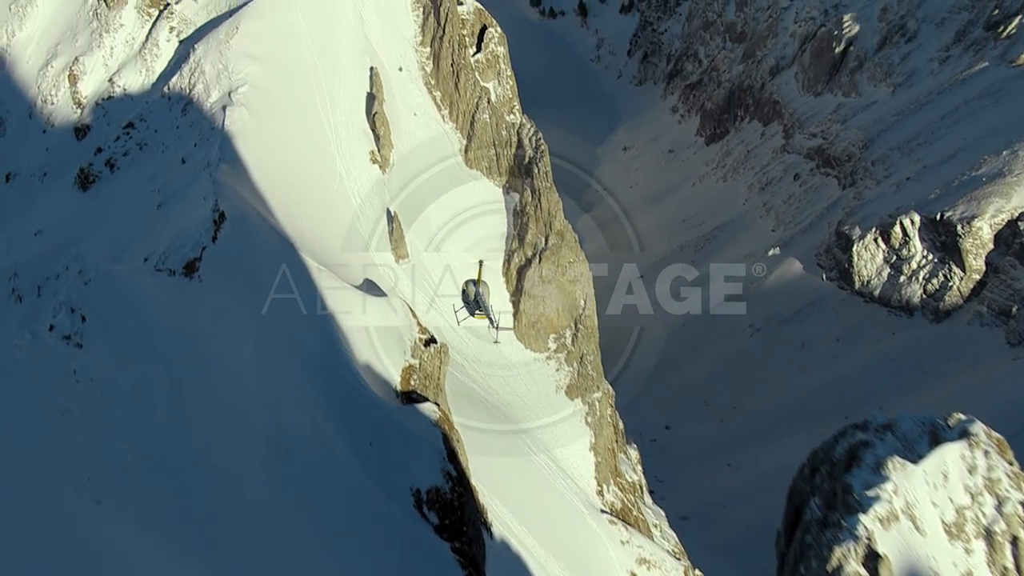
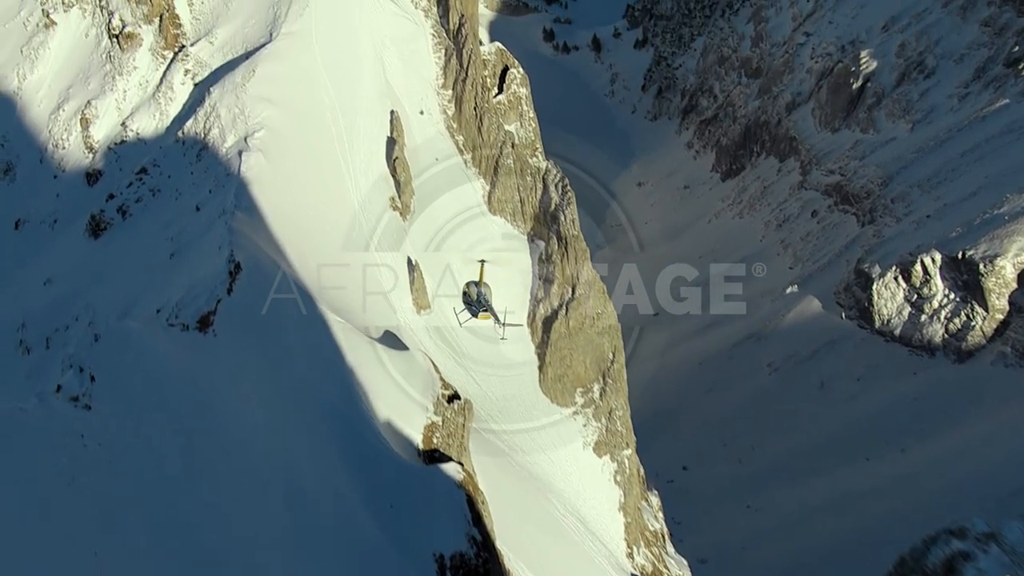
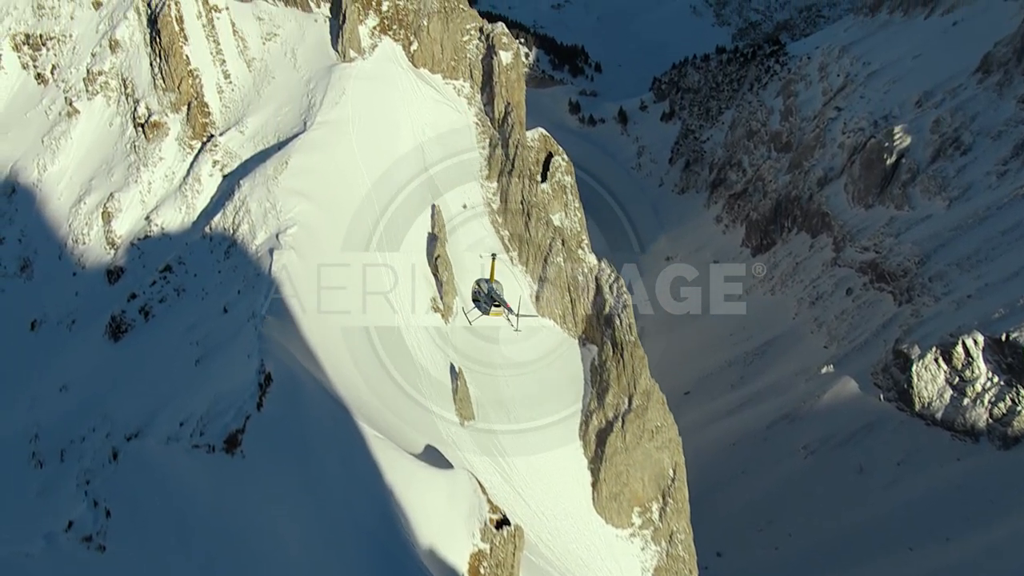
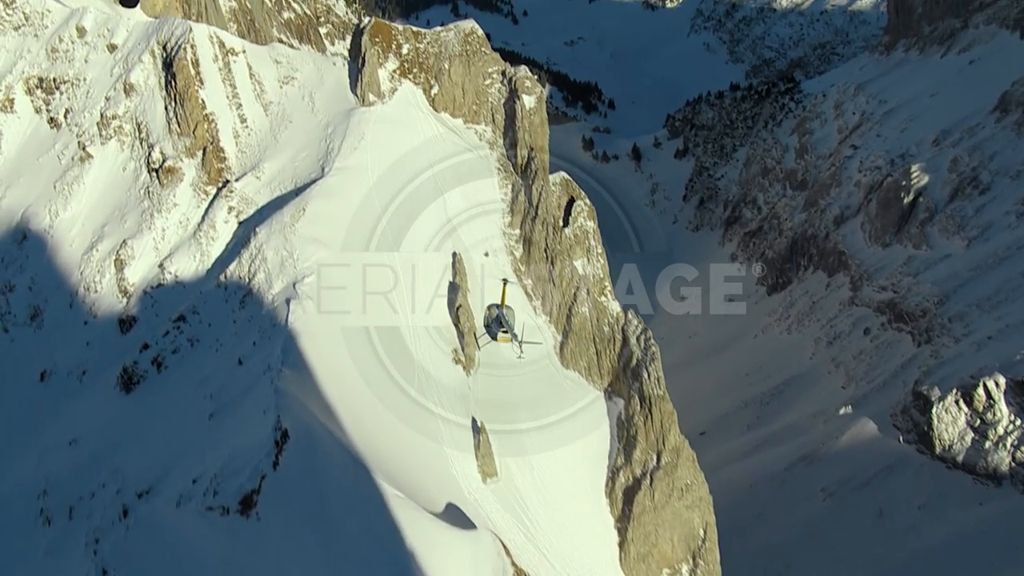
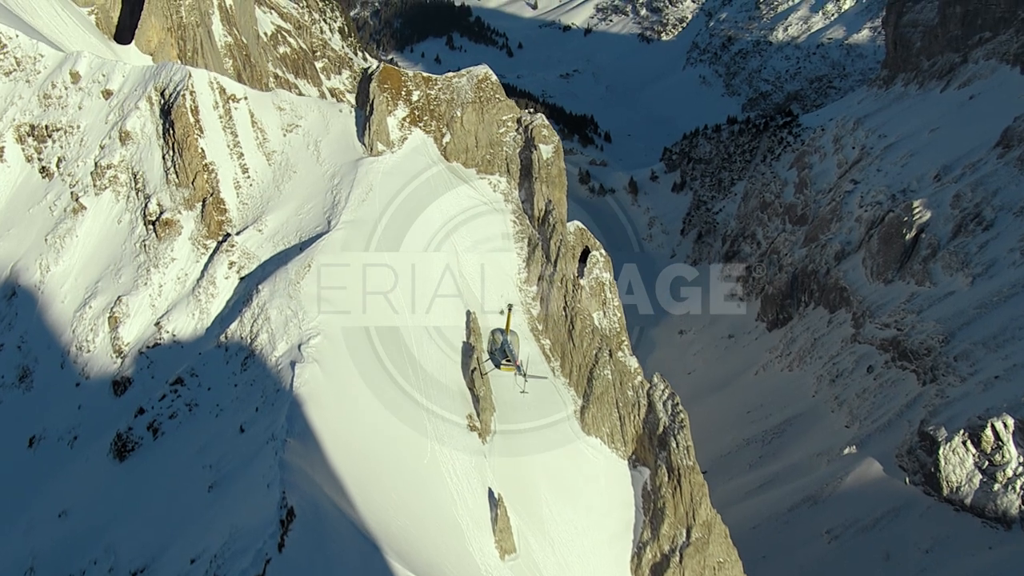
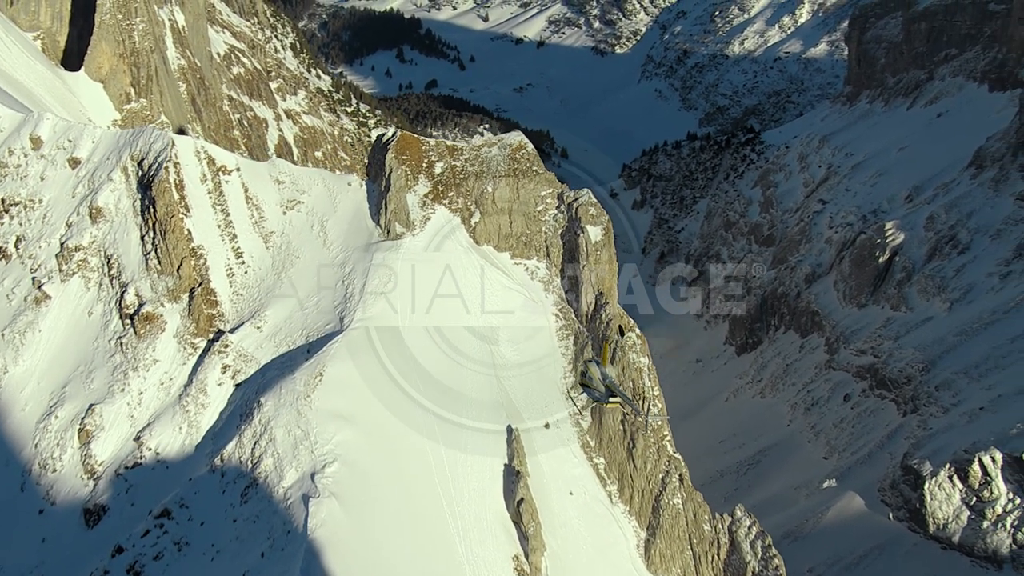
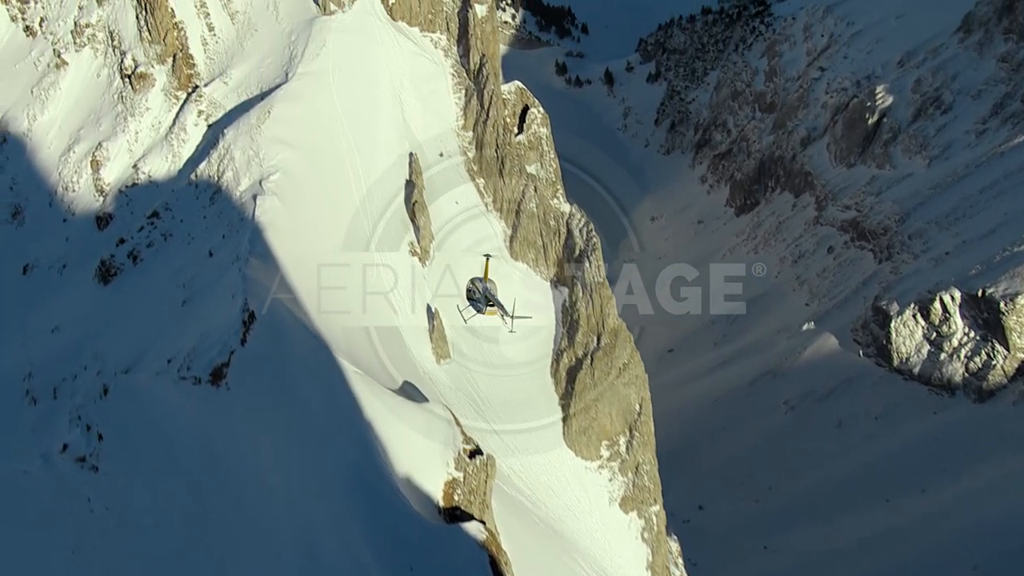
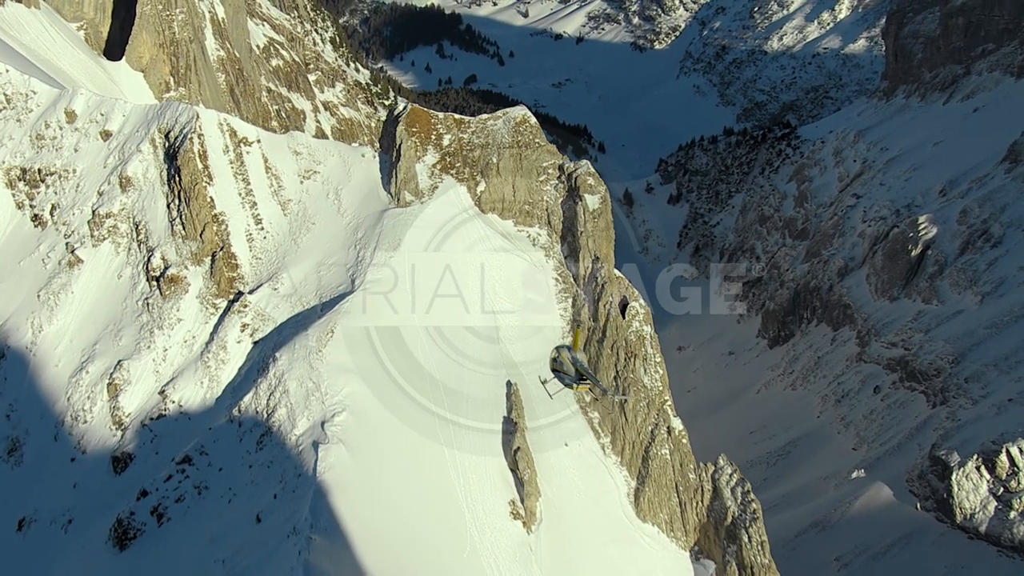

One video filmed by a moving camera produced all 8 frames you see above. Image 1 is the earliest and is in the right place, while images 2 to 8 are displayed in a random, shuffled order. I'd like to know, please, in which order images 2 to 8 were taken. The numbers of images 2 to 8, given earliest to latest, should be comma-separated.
2, 7, 3, 4, 5, 8, 6
